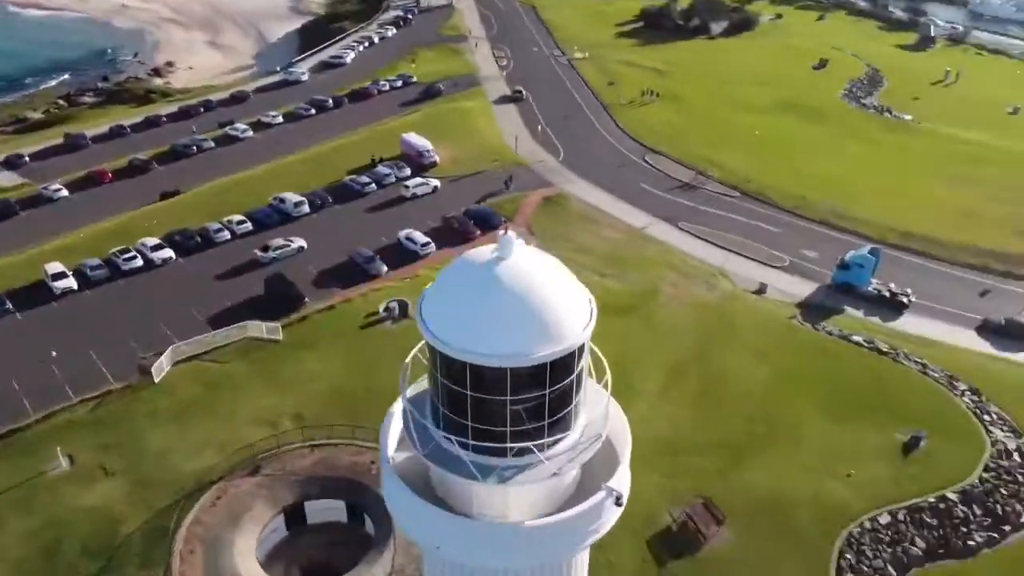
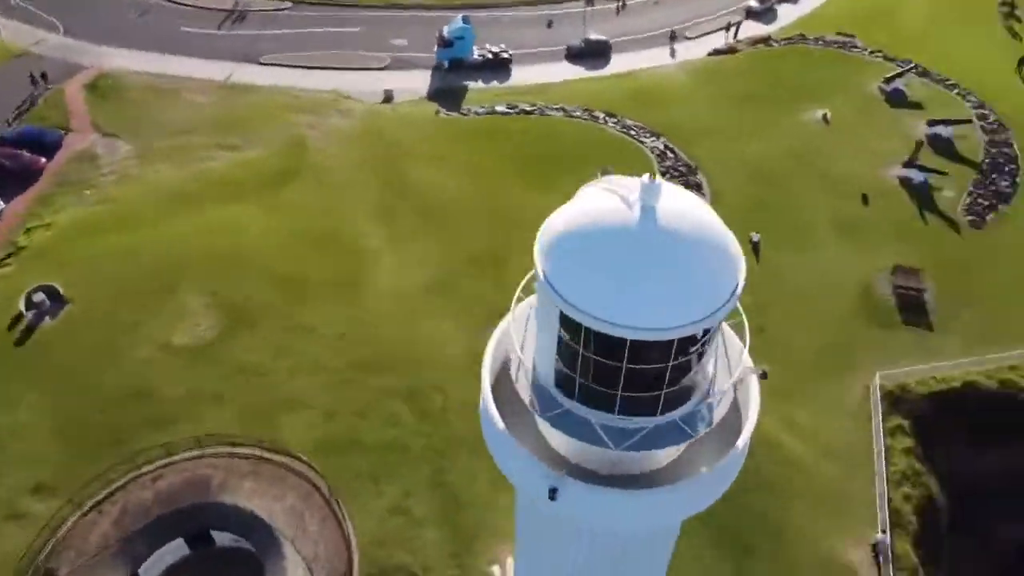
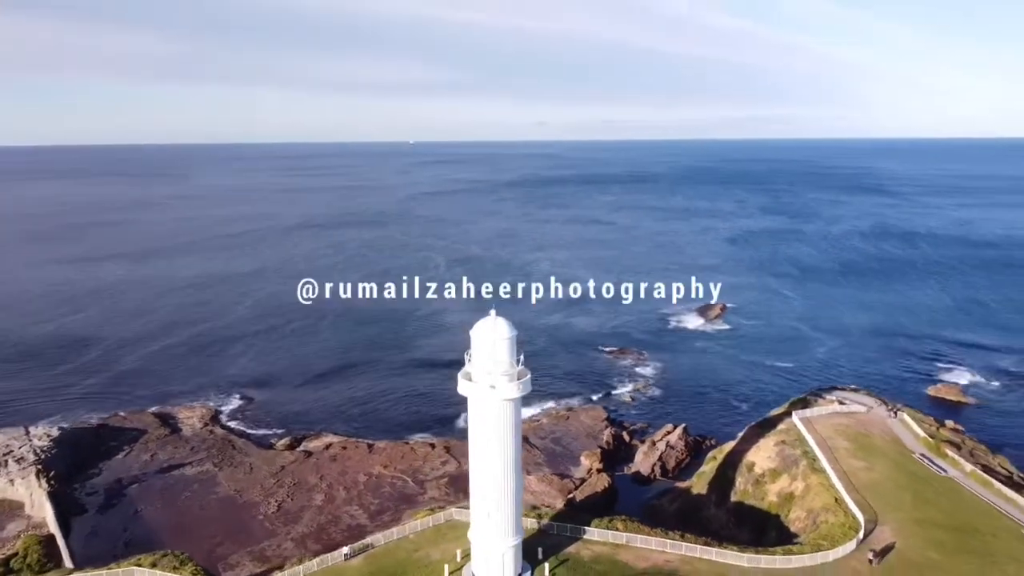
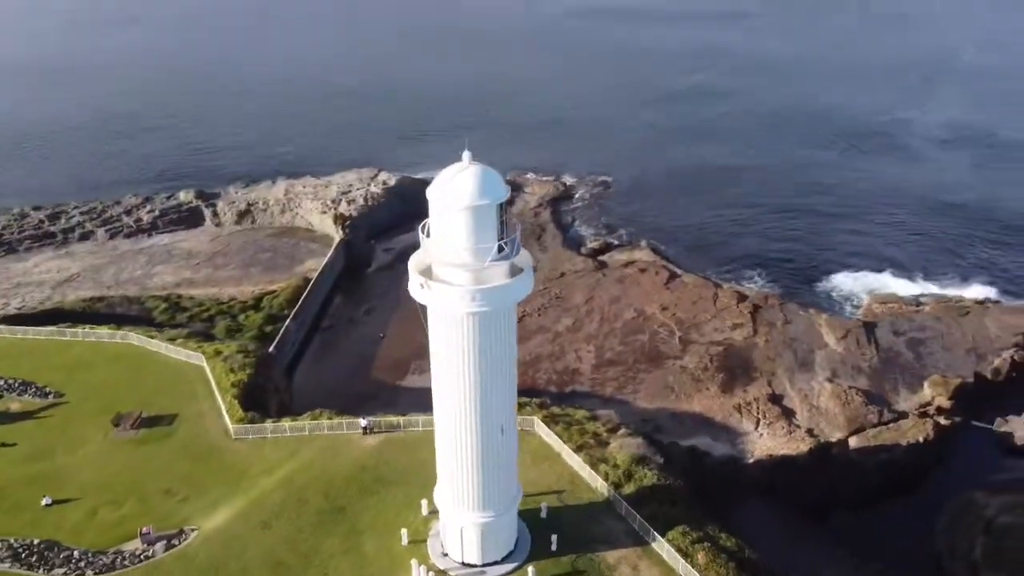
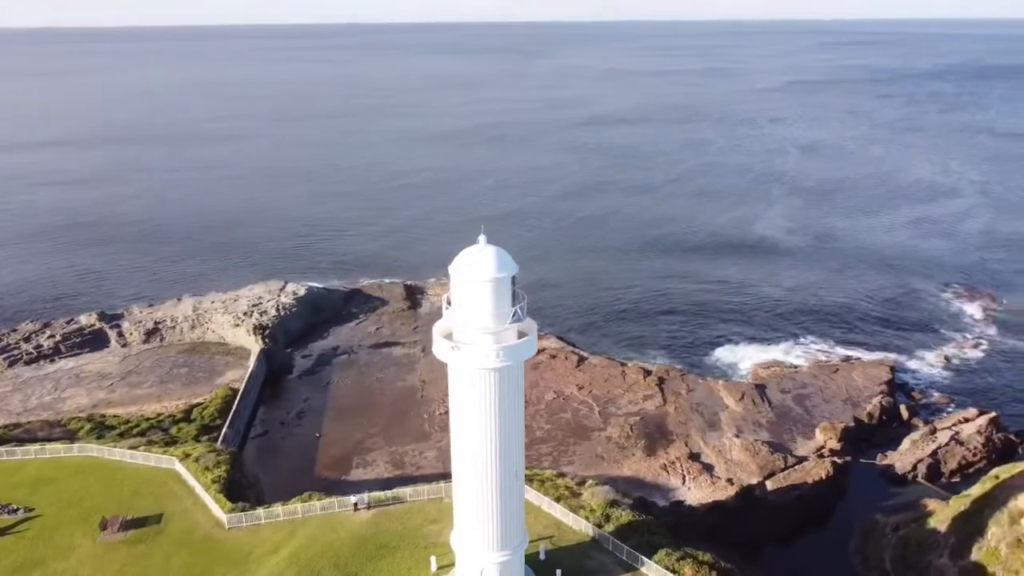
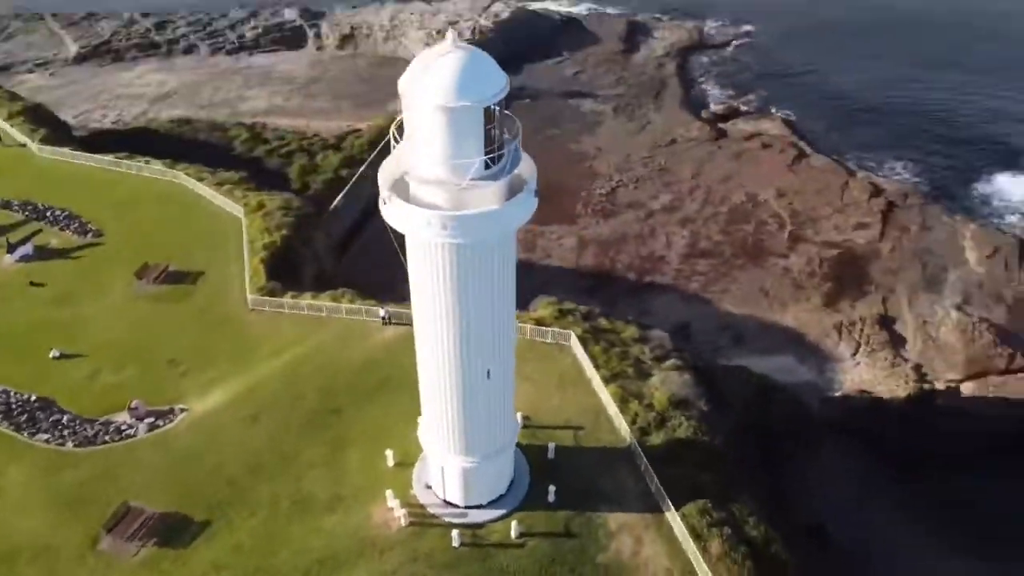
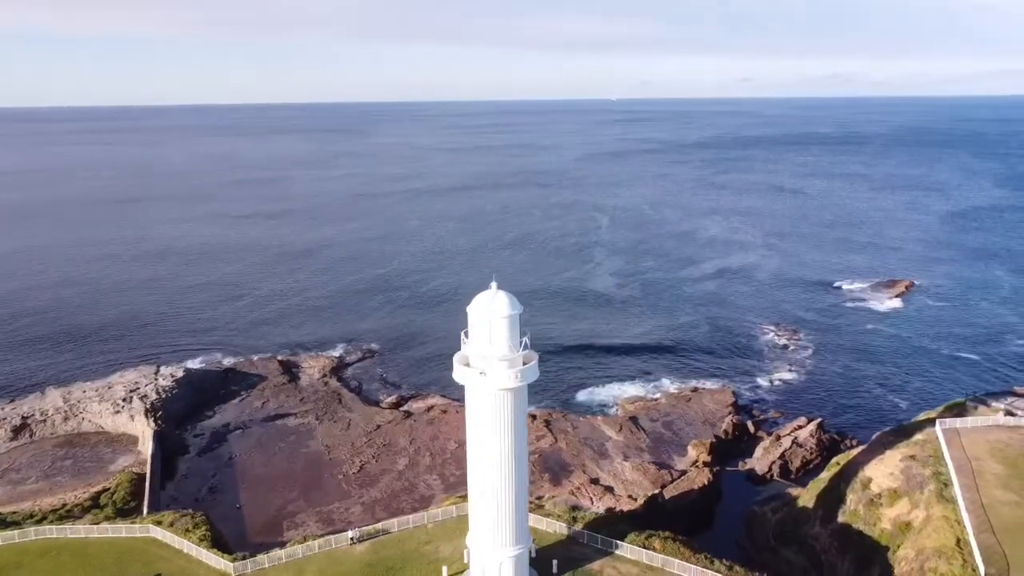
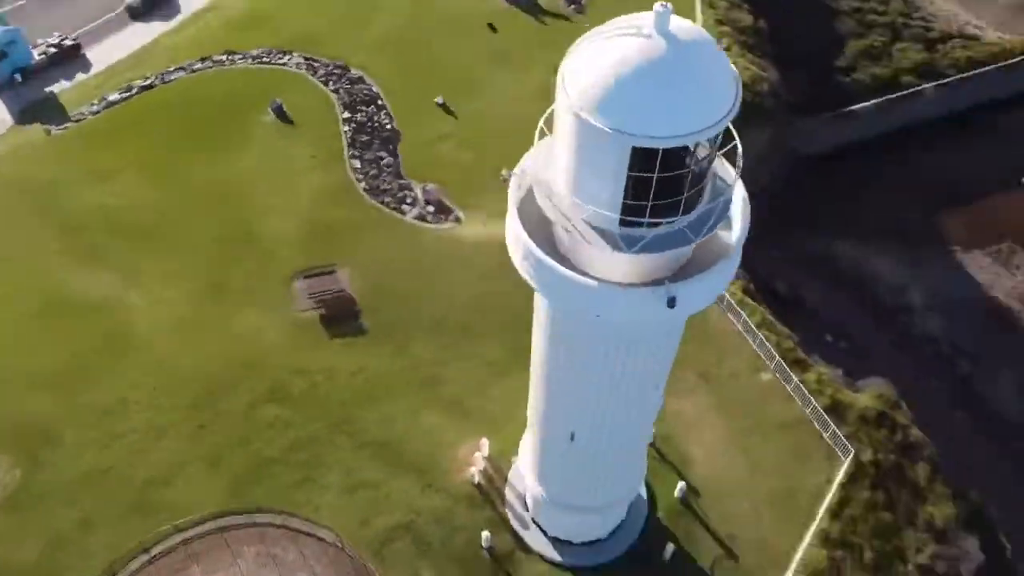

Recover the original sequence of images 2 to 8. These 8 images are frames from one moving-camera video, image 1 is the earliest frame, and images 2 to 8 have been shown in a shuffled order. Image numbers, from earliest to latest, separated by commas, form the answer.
2, 8, 6, 4, 5, 7, 3
